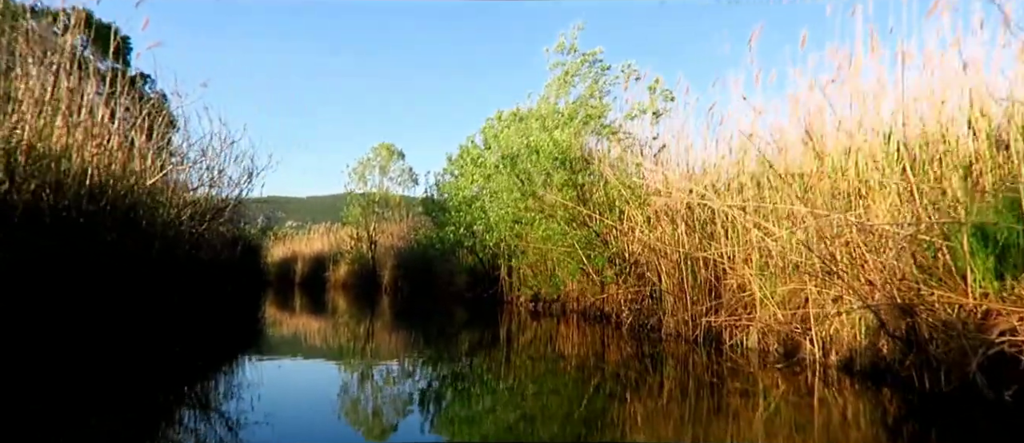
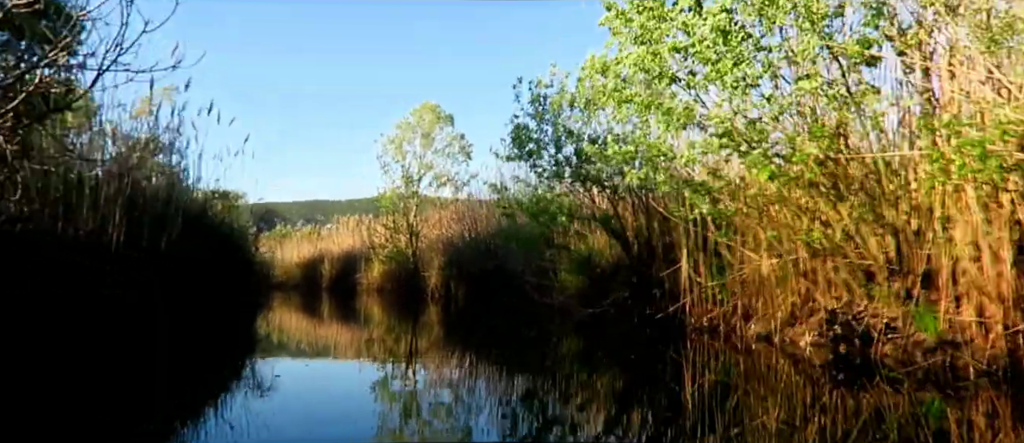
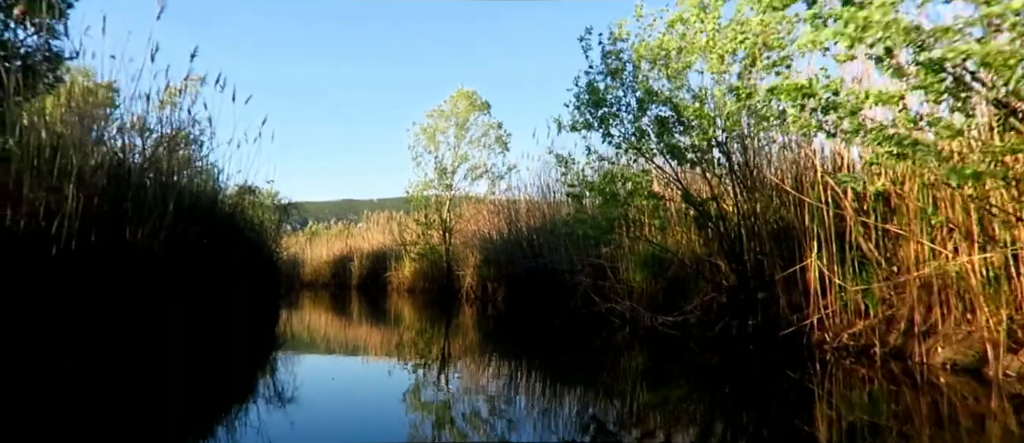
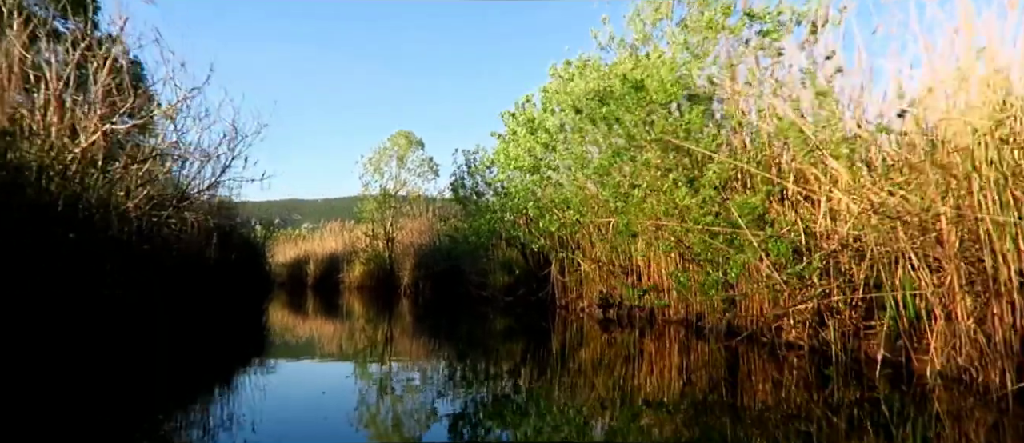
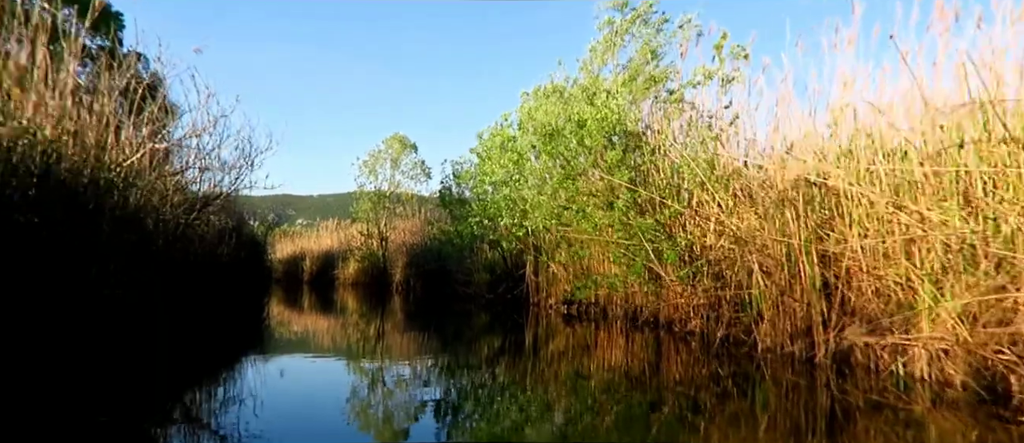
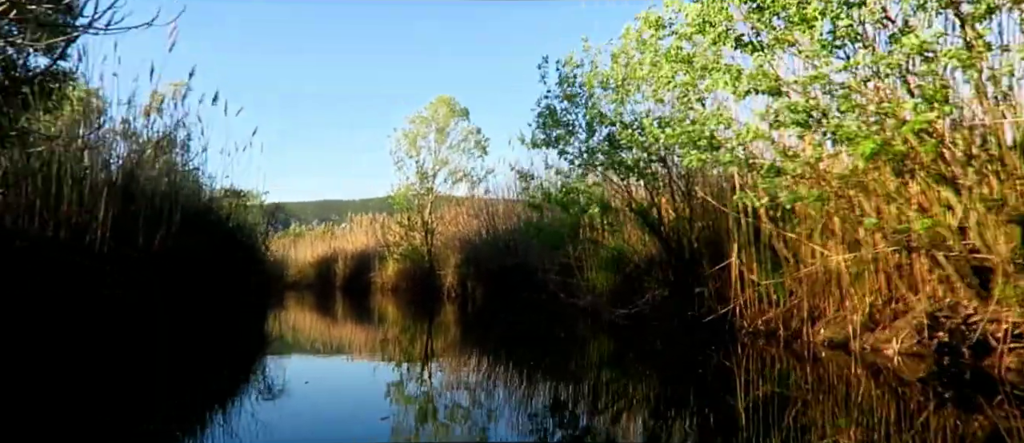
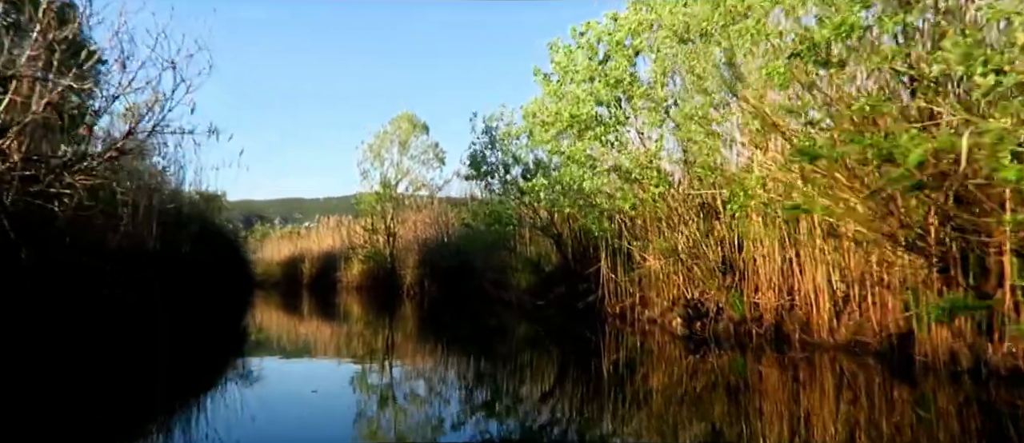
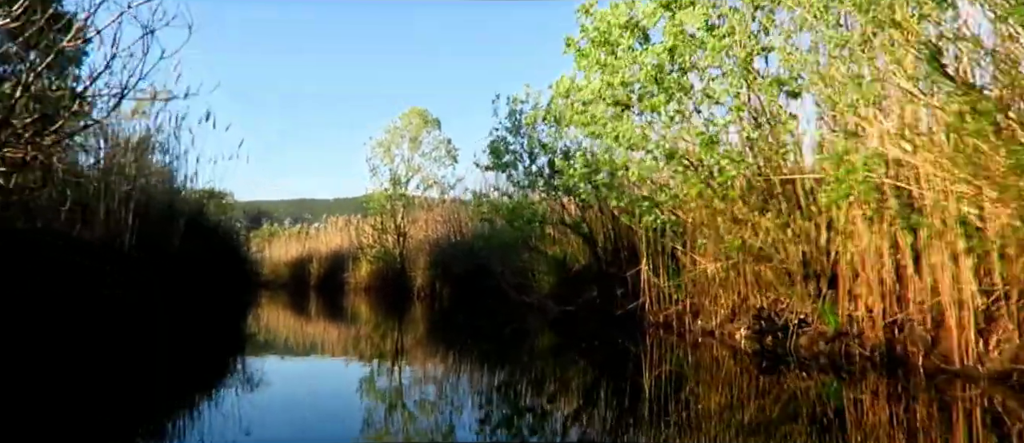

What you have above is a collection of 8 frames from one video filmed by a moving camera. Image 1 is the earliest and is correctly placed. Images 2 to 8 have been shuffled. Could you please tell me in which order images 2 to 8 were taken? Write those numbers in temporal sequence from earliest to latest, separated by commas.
5, 4, 7, 8, 2, 6, 3
